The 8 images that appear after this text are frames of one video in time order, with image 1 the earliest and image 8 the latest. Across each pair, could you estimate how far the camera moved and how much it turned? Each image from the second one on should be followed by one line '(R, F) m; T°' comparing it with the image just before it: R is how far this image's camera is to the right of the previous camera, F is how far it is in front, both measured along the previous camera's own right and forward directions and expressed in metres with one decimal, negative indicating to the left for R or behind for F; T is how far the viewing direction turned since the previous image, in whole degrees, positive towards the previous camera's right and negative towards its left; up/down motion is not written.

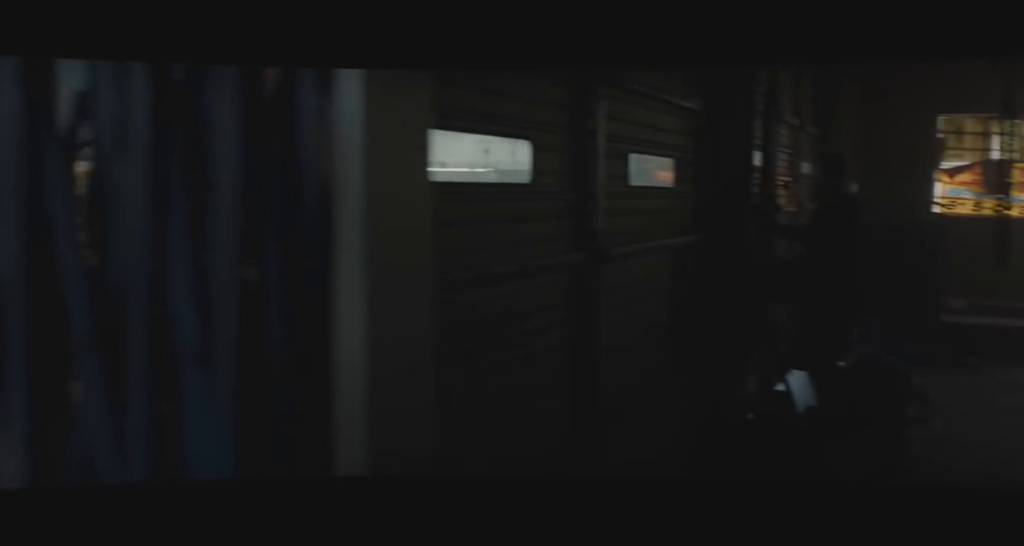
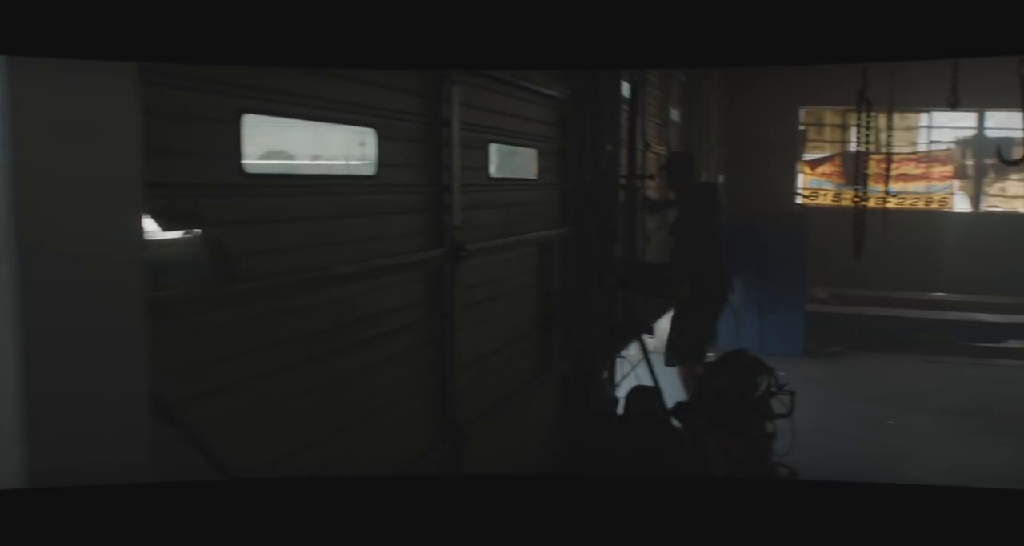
(+0.1, +0.1) m; +8°
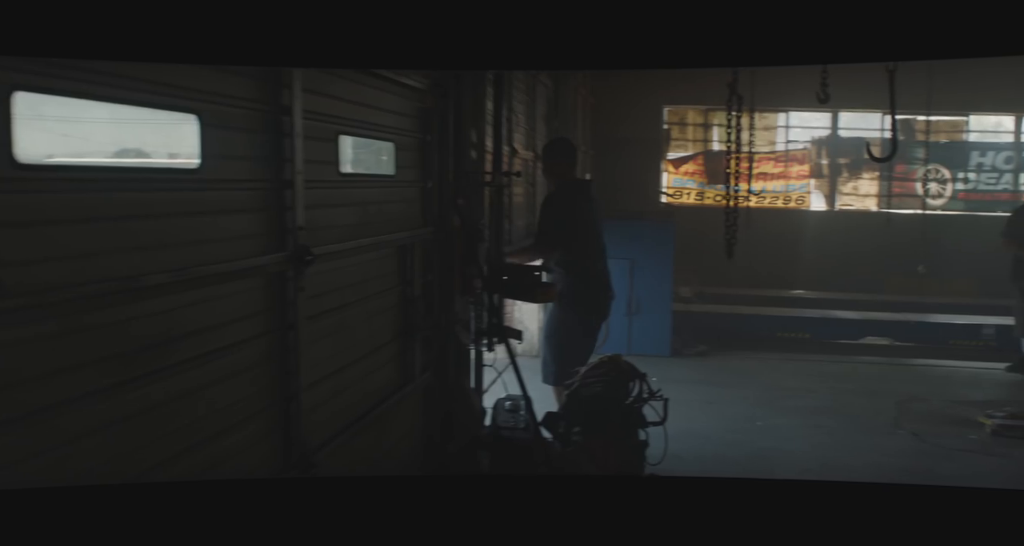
(0.0, +0.1) m; +9°
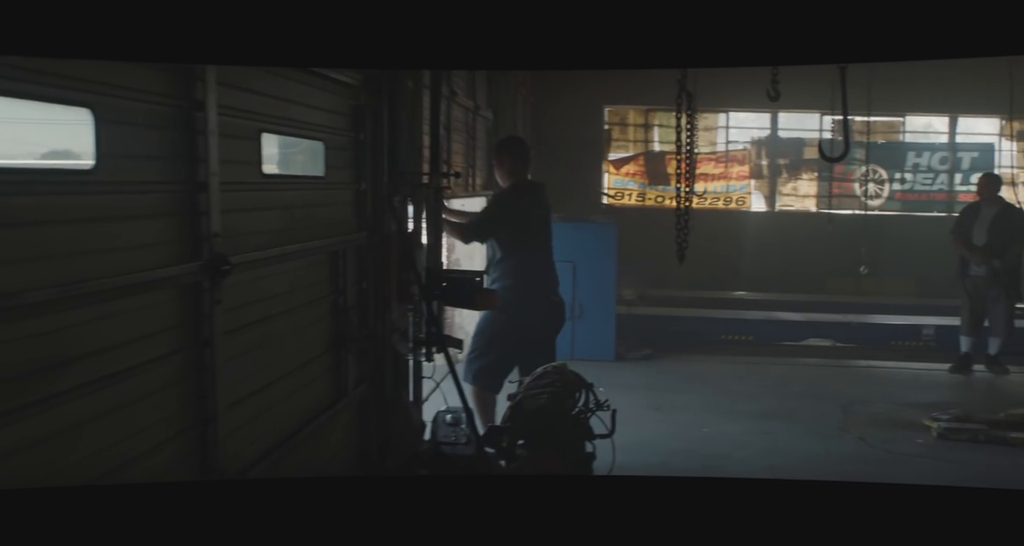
(0.0, +0.1) m; +4°
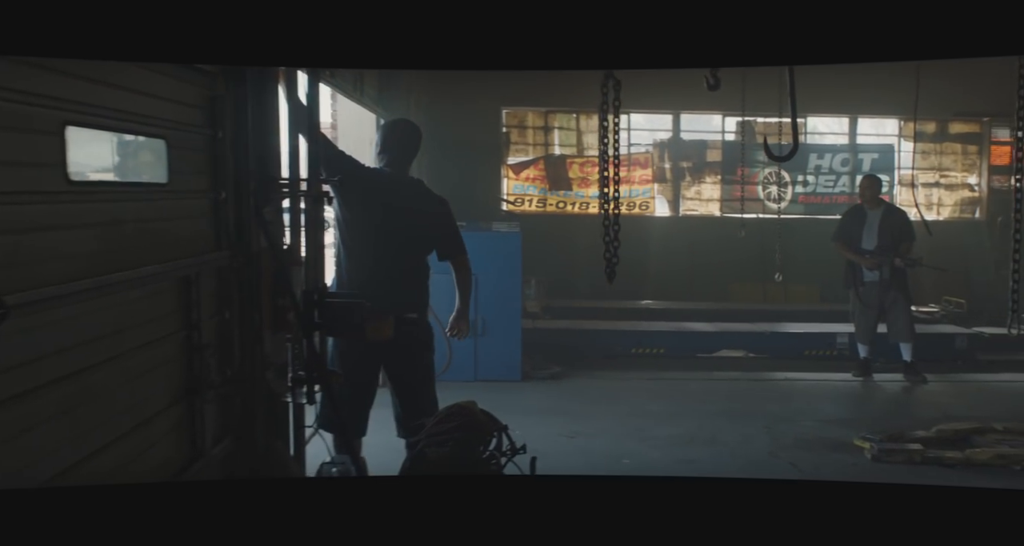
(0.0, +0.3) m; +7°
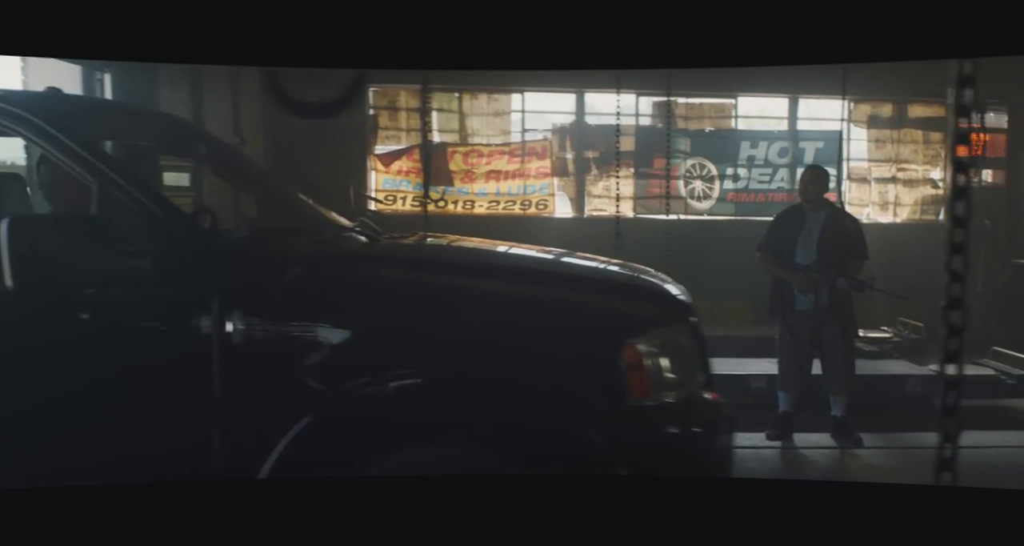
(+0.5, +0.8) m; +1°
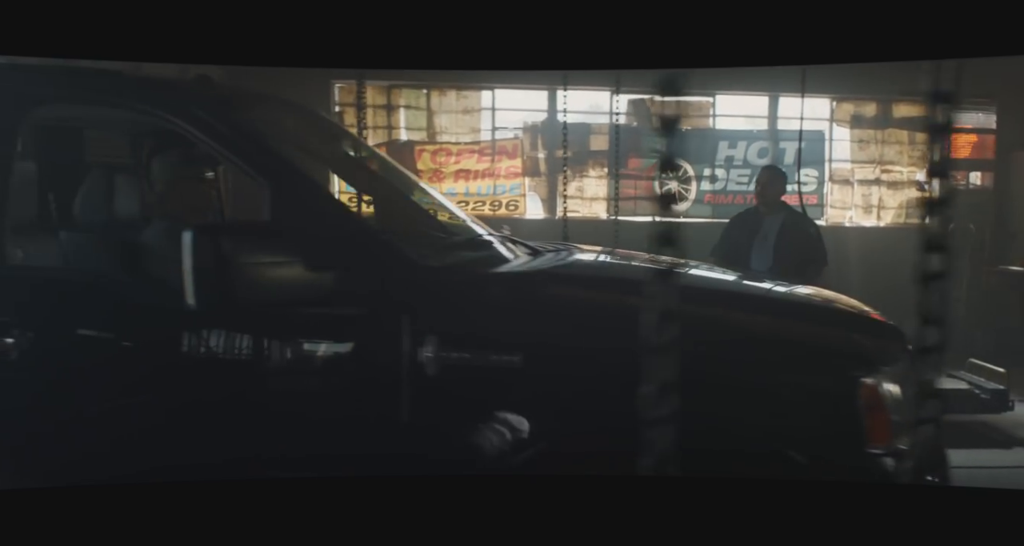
(+0.2, +0.1) m; -1°
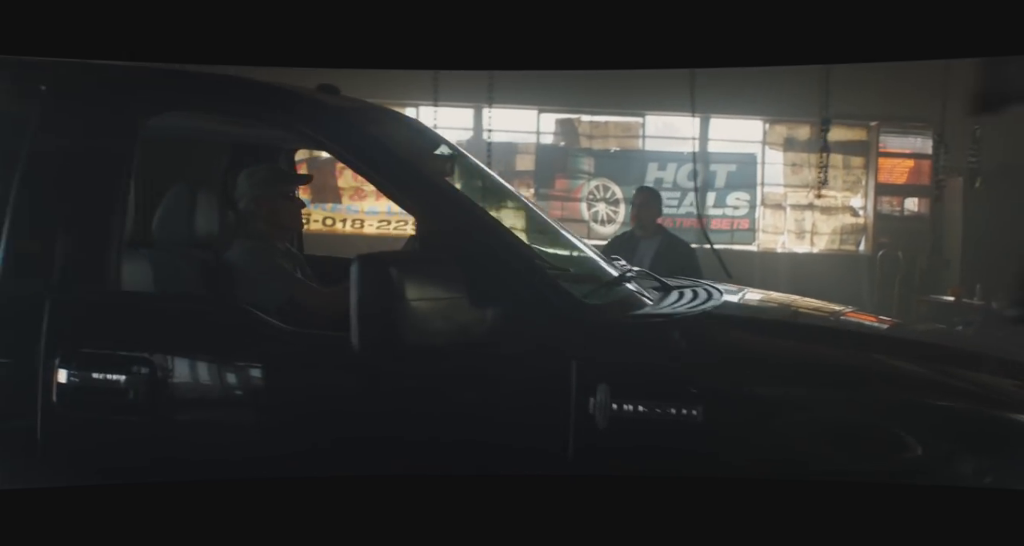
(+0.3, +0.2) m; +1°
